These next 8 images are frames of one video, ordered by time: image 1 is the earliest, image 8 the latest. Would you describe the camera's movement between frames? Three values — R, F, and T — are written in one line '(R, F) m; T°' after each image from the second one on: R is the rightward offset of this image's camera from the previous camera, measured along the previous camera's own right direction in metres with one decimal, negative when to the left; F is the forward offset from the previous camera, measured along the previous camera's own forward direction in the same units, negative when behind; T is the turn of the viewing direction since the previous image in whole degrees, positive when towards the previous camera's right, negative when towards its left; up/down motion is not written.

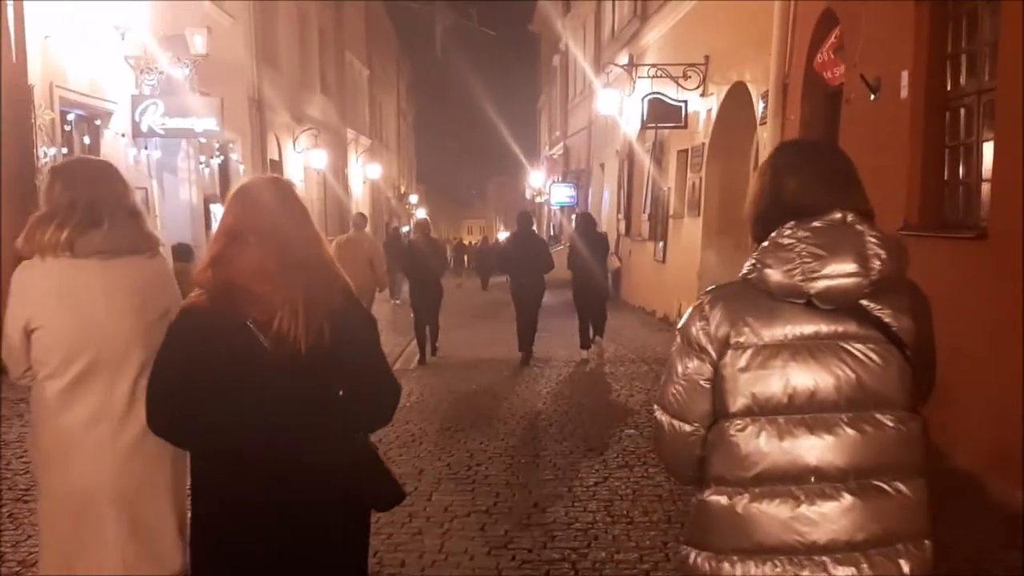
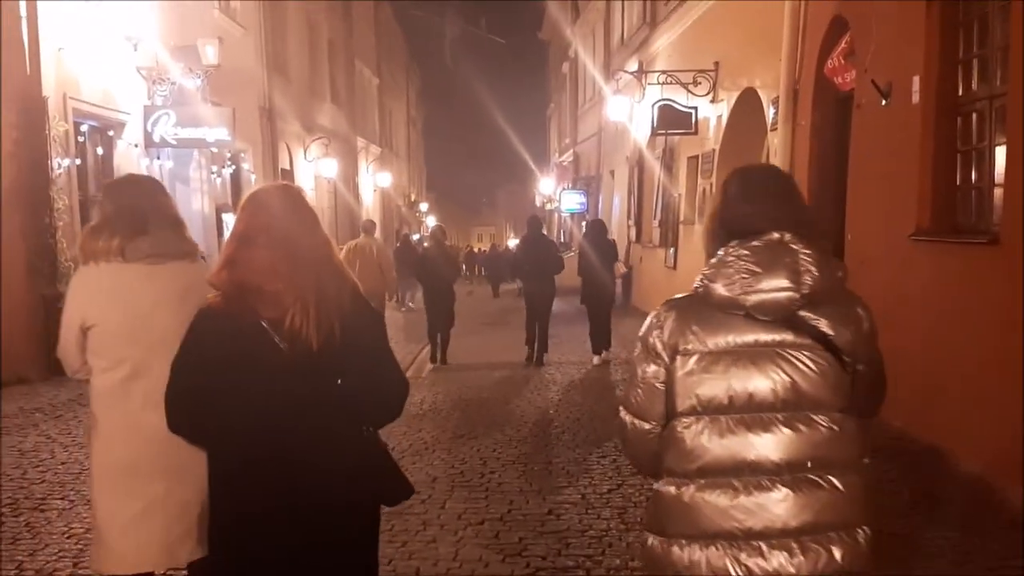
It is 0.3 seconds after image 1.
(0.0, 0.0) m; -1°
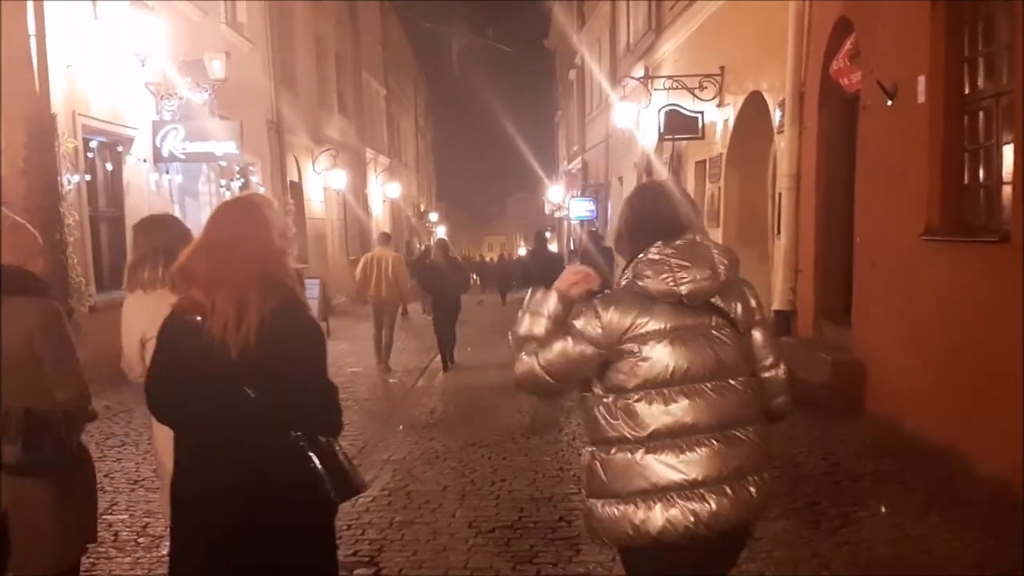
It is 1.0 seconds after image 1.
(0.0, 0.0) m; -1°
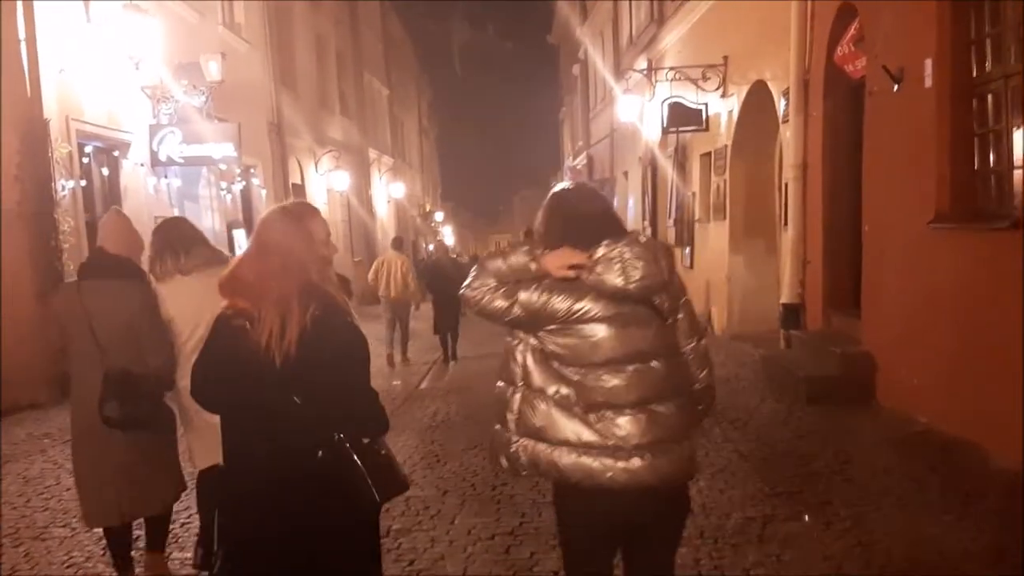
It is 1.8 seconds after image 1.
(+0.1, +0.2) m; -1°
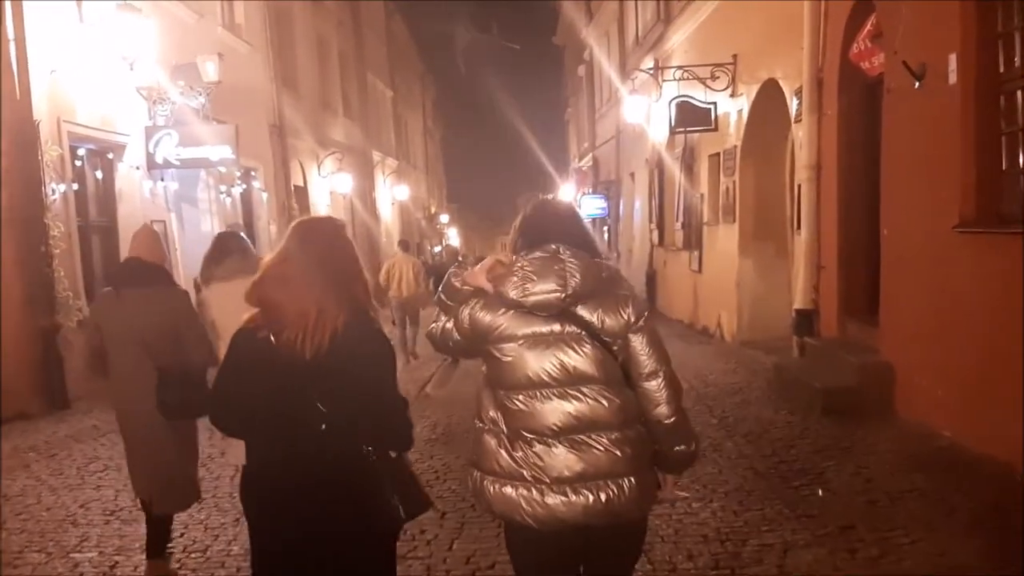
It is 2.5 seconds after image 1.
(0.0, +0.3) m; 0°
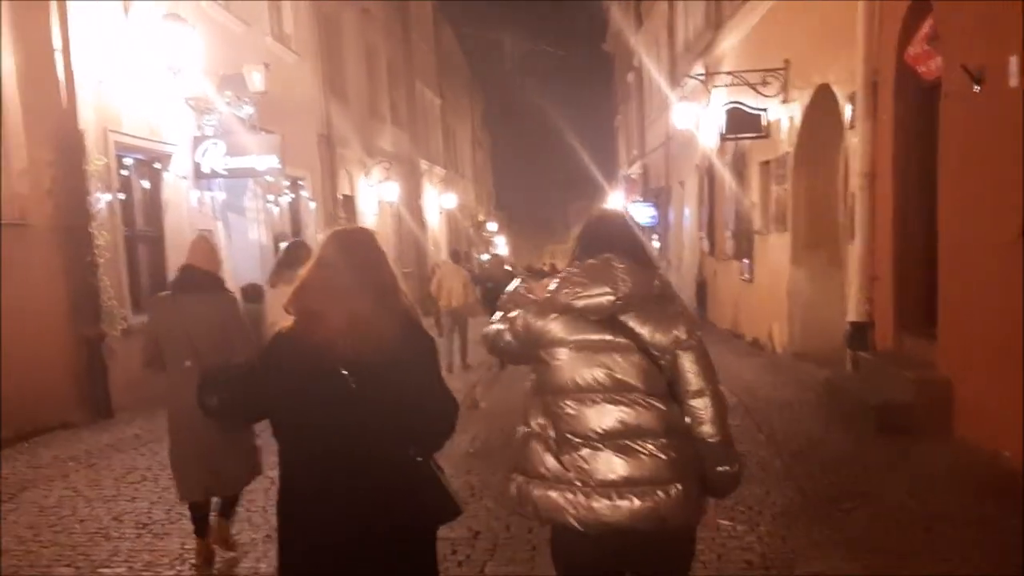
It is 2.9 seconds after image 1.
(+0.1, +0.2) m; -3°
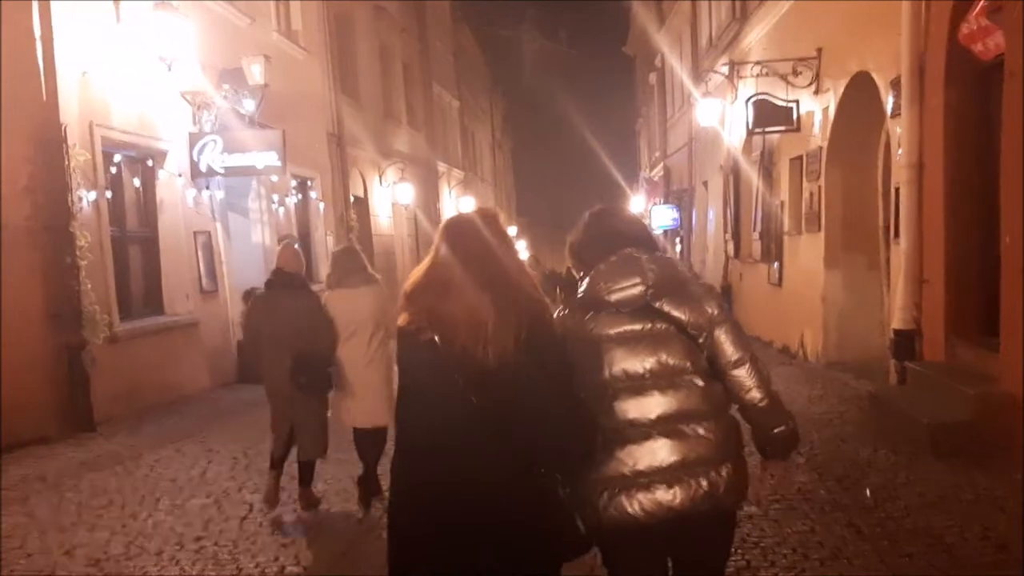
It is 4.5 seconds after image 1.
(+0.1, +0.7) m; -1°
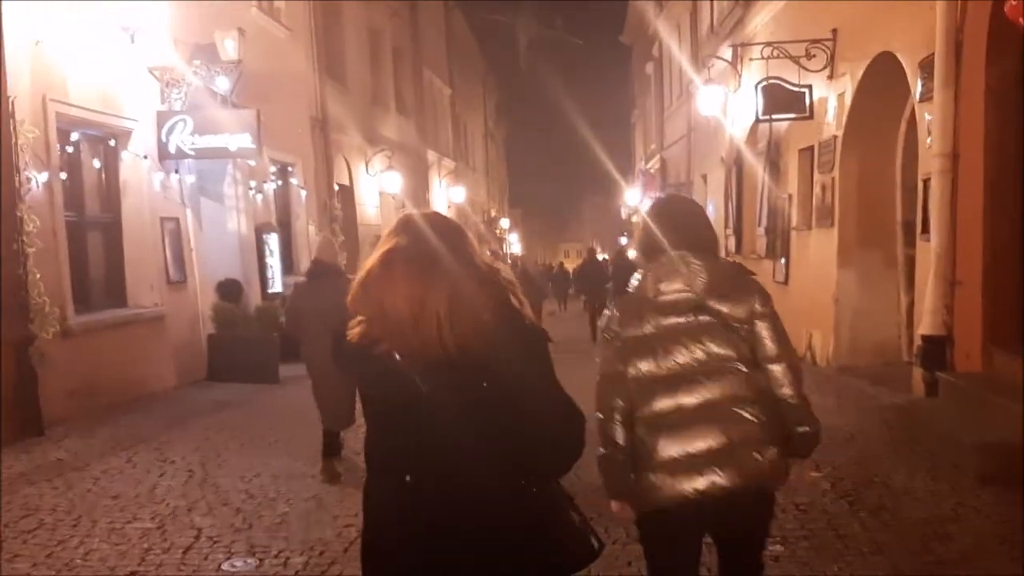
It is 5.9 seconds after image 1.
(0.0, +0.7) m; +1°
